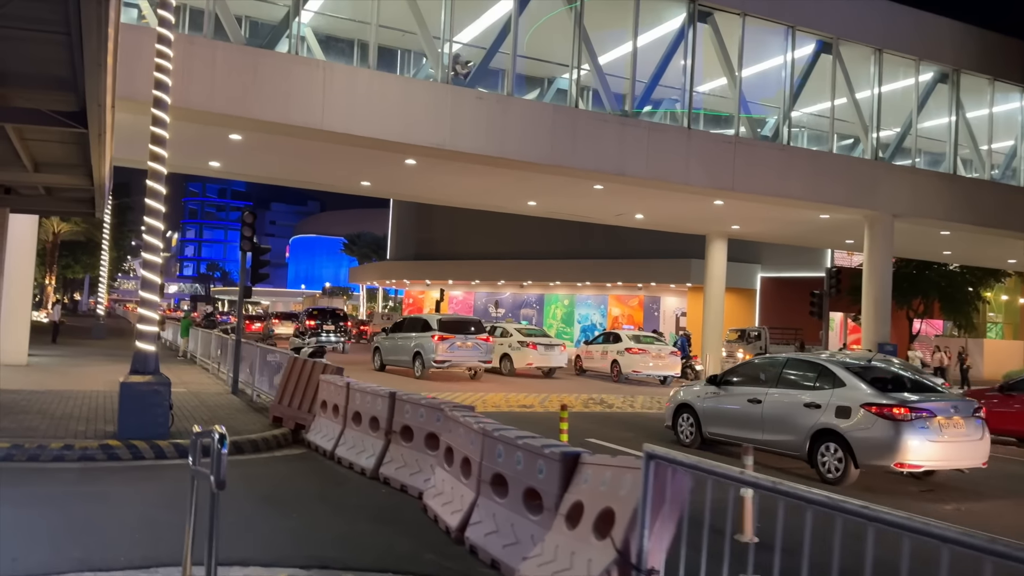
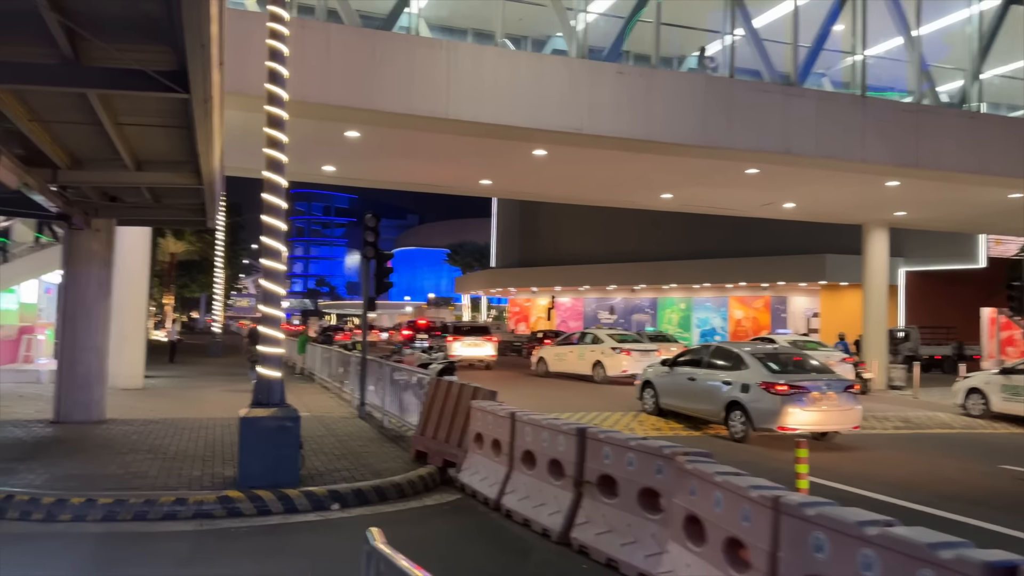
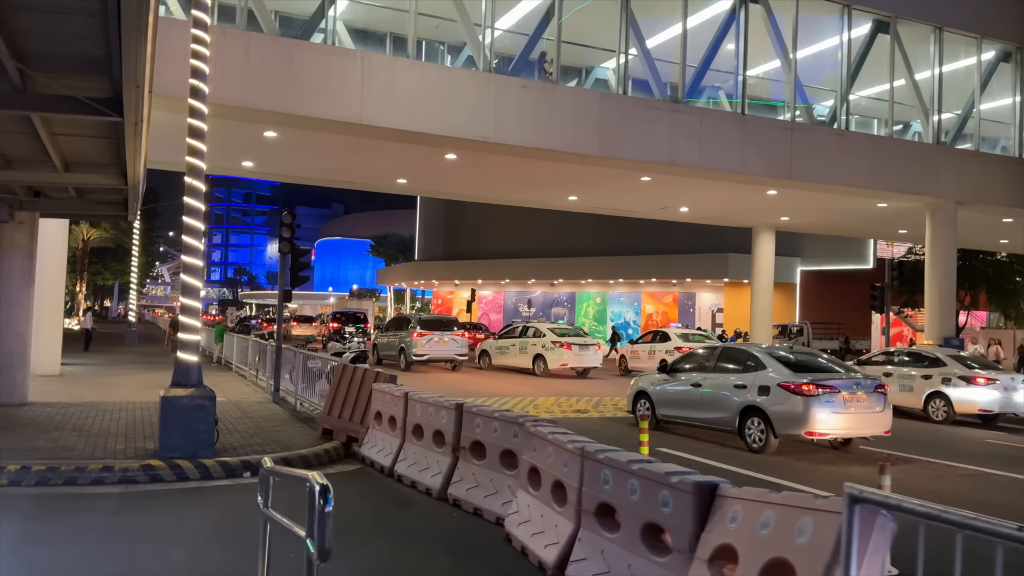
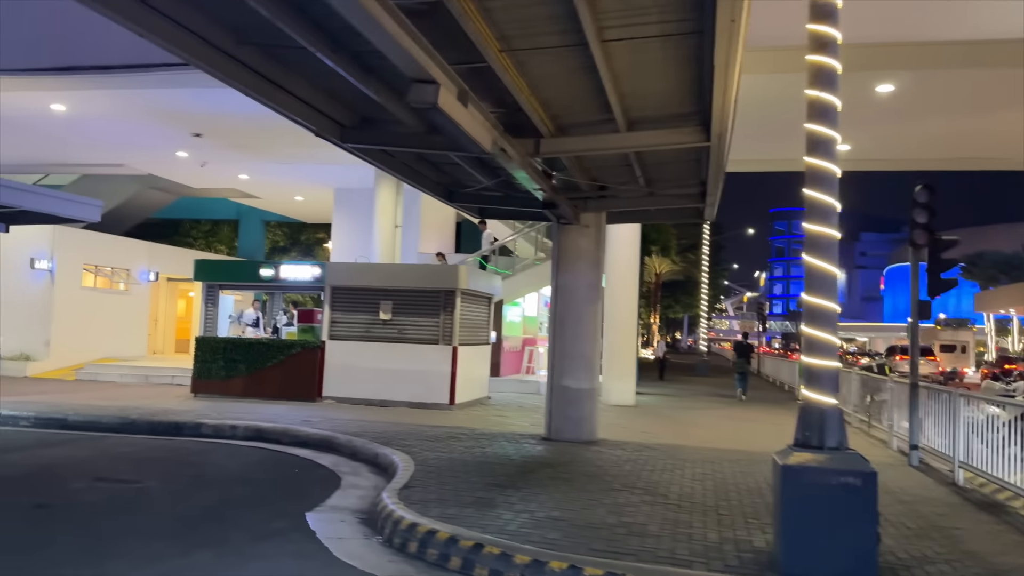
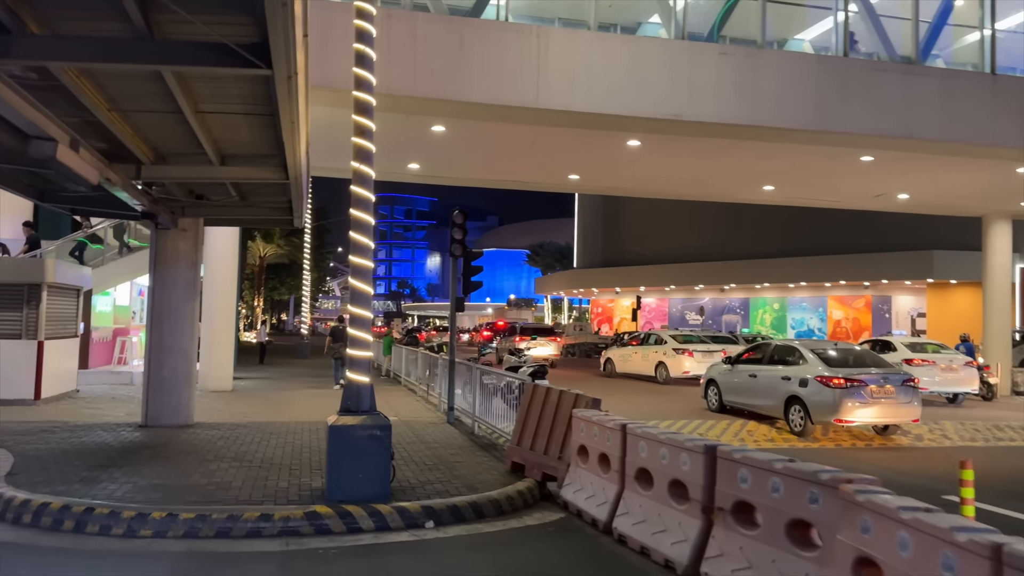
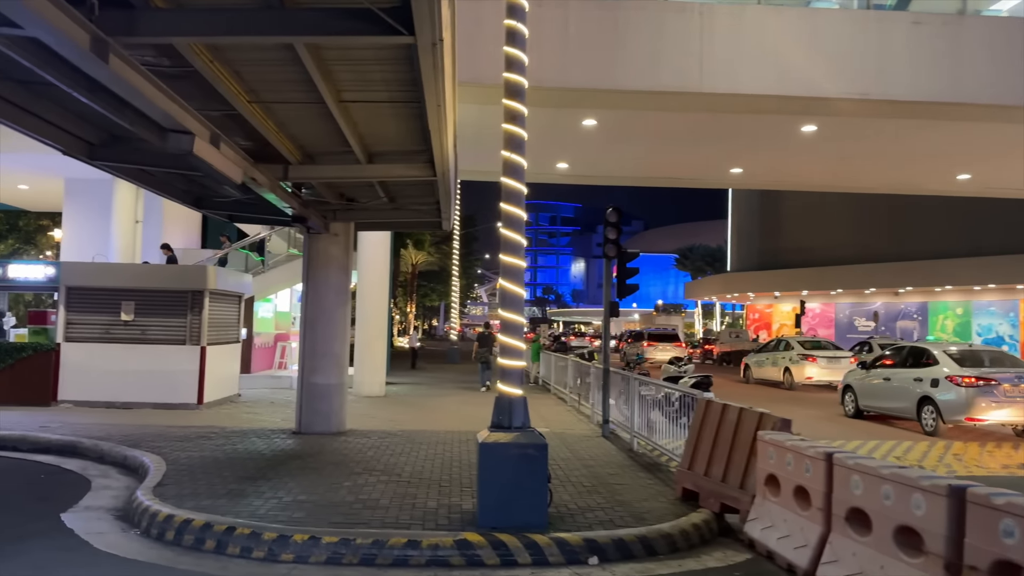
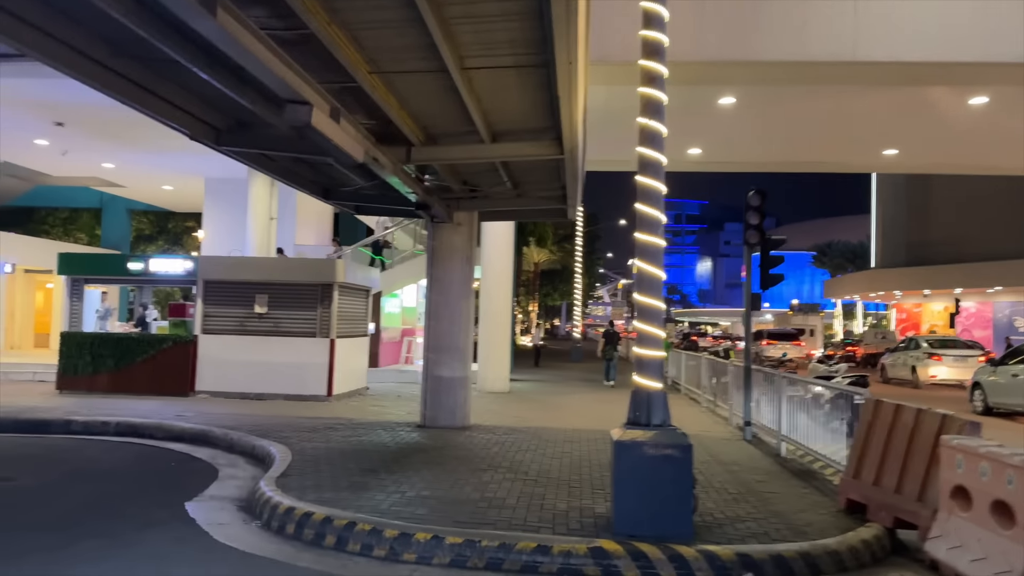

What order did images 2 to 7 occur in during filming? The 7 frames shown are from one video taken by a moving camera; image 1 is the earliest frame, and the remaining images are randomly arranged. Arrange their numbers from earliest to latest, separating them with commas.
3, 2, 5, 6, 7, 4
